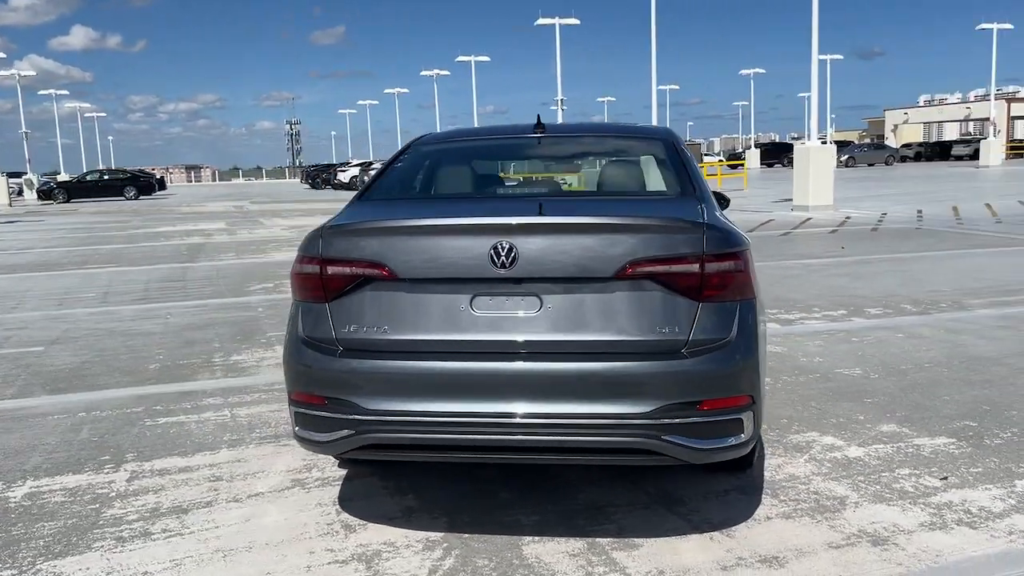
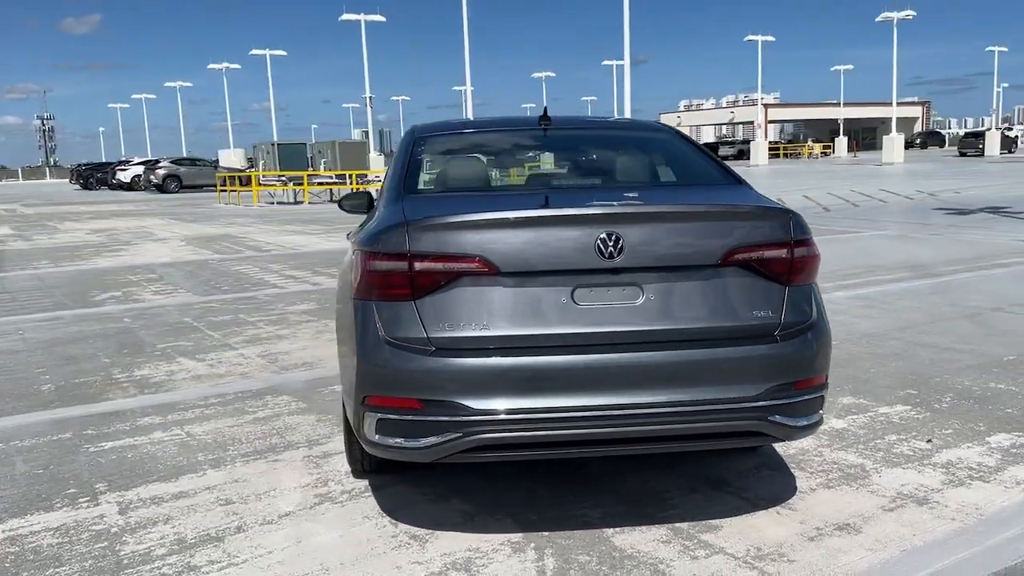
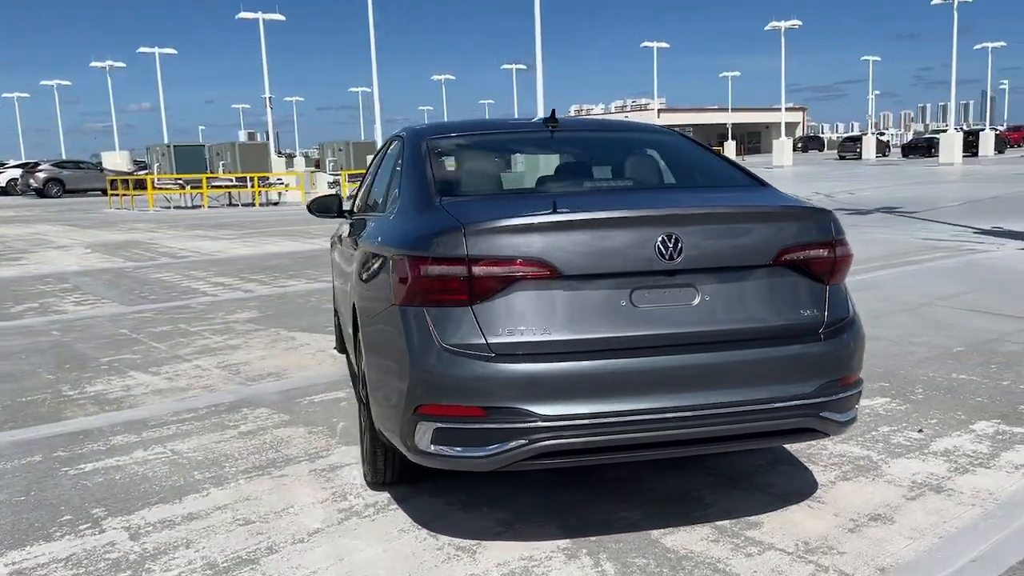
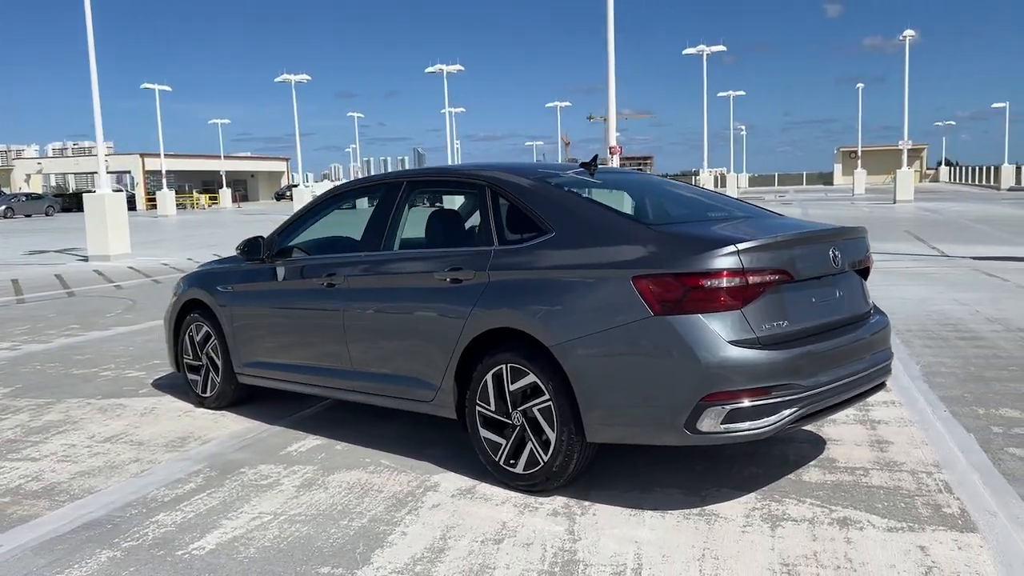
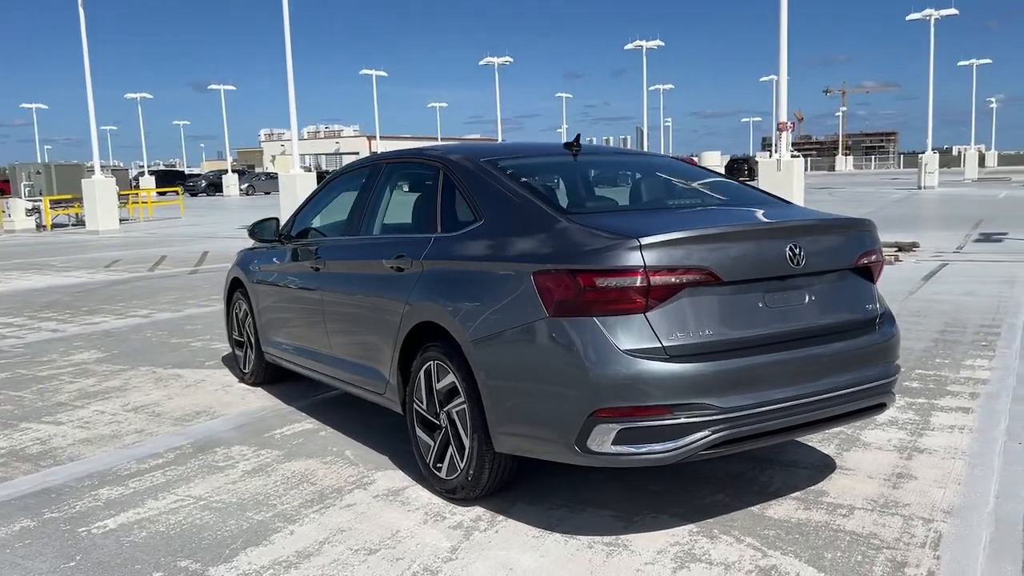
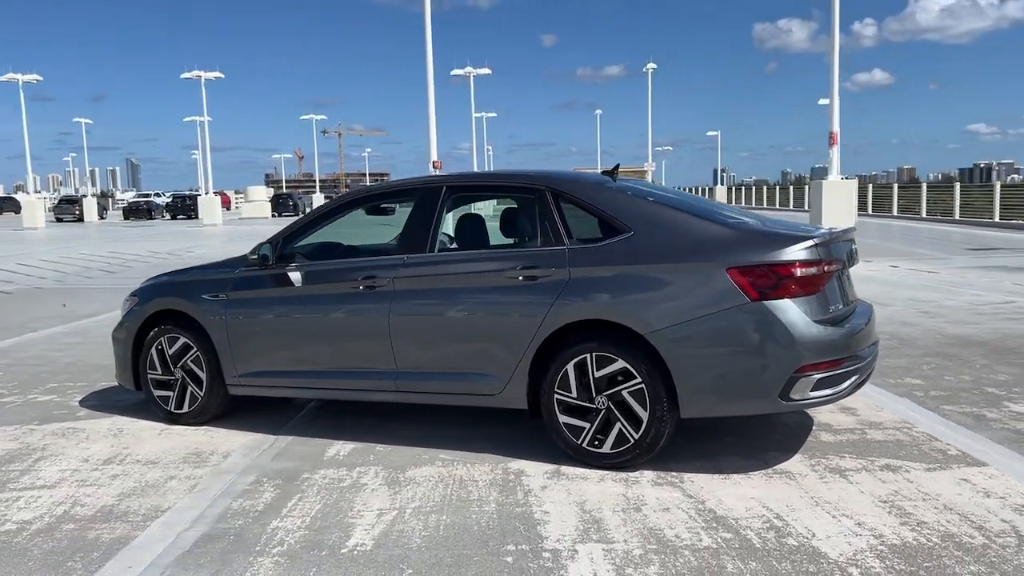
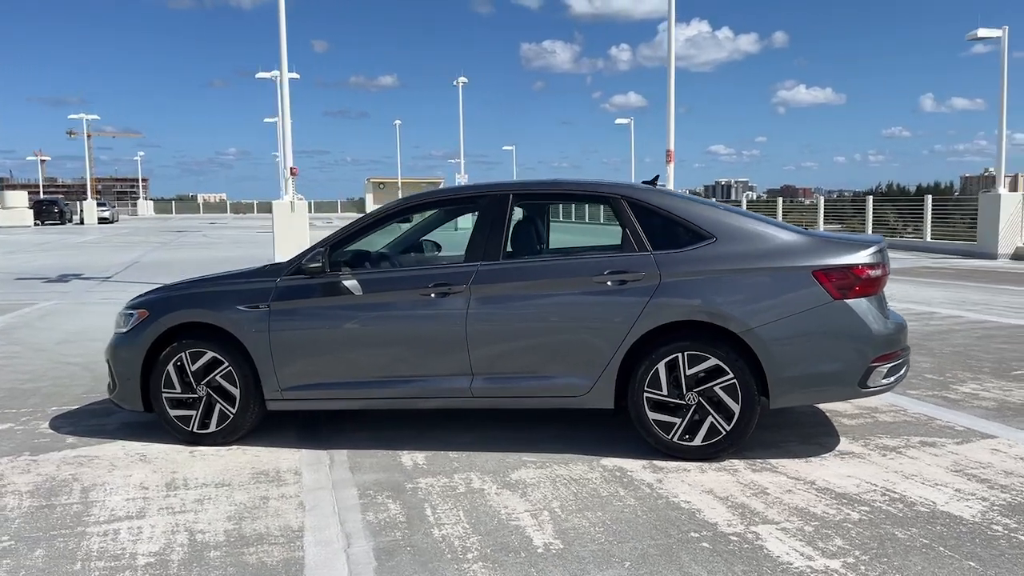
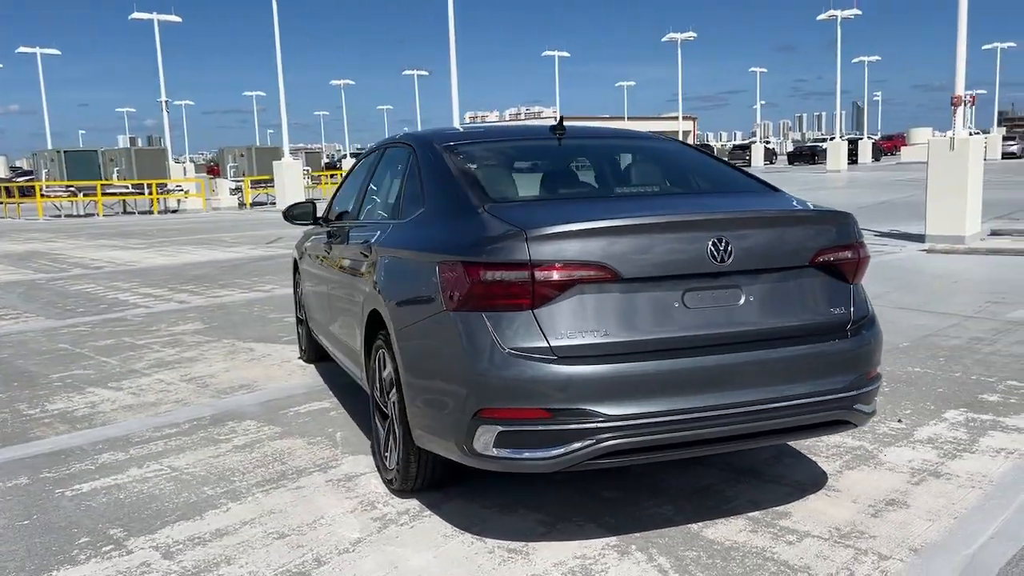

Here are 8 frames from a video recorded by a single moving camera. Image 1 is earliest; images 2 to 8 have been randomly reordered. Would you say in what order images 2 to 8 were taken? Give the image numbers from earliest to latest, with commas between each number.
2, 3, 8, 5, 4, 6, 7
